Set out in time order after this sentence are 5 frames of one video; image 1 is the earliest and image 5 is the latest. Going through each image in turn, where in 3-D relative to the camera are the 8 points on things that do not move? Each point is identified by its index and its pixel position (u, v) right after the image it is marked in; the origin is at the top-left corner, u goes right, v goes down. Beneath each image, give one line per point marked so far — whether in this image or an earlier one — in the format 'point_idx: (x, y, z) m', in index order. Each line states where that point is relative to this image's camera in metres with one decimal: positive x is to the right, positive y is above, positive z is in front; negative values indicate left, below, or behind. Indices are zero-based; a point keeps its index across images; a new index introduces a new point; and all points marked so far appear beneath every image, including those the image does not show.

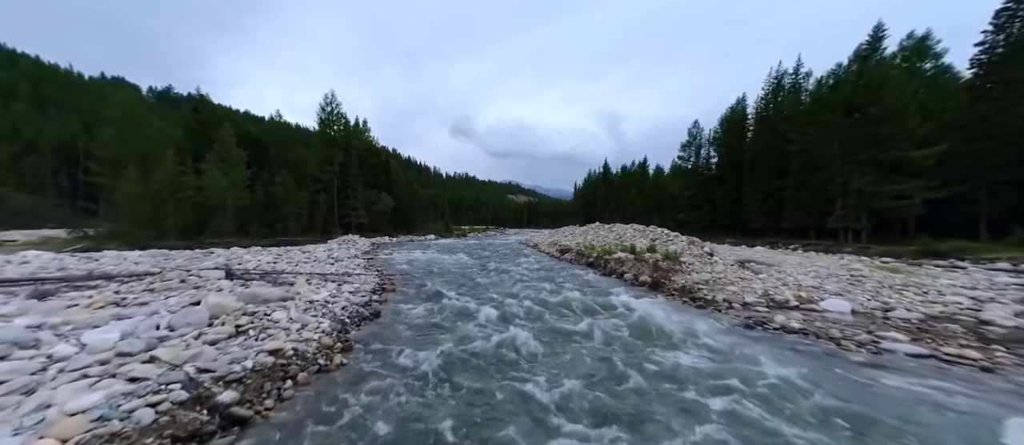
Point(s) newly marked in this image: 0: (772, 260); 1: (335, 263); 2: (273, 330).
0: (+10.0, -1.4, +12.7) m
1: (-9.3, -2.2, +17.6) m
2: (-4.0, -1.8, +5.6) m
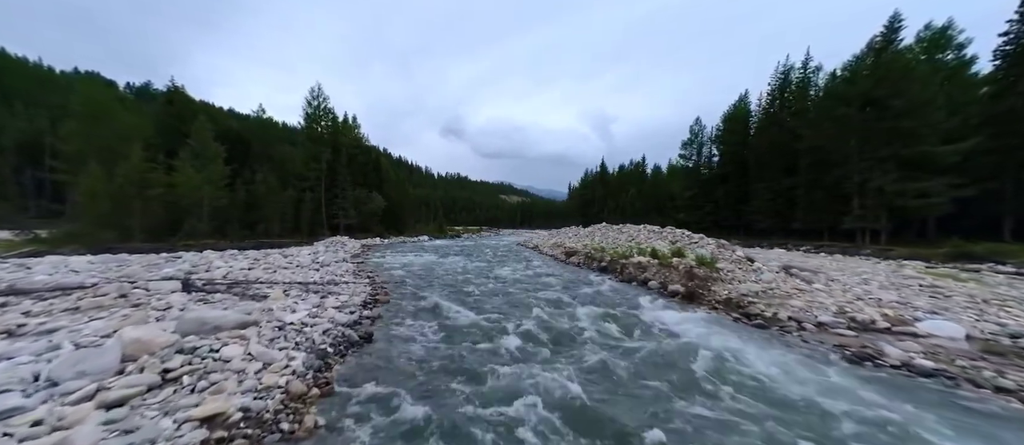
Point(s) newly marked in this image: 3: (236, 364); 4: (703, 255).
0: (+10.3, -1.4, +11.4) m
1: (-9.1, -2.3, +15.9) m
2: (-3.5, -1.8, +4.0) m
3: (-3.5, -1.8, +4.3) m
4: (+6.2, -1.1, +10.8) m
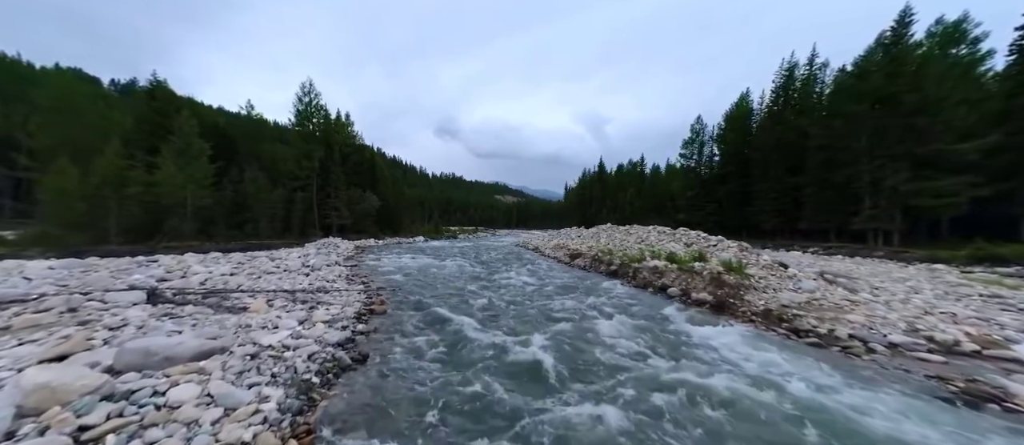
0: (+10.6, -1.5, +10.6) m
1: (-9.0, -2.3, +14.8) m
2: (-3.1, -1.9, +3.0) m
3: (-3.2, -1.8, +3.3) m
4: (+6.4, -1.1, +9.9) m
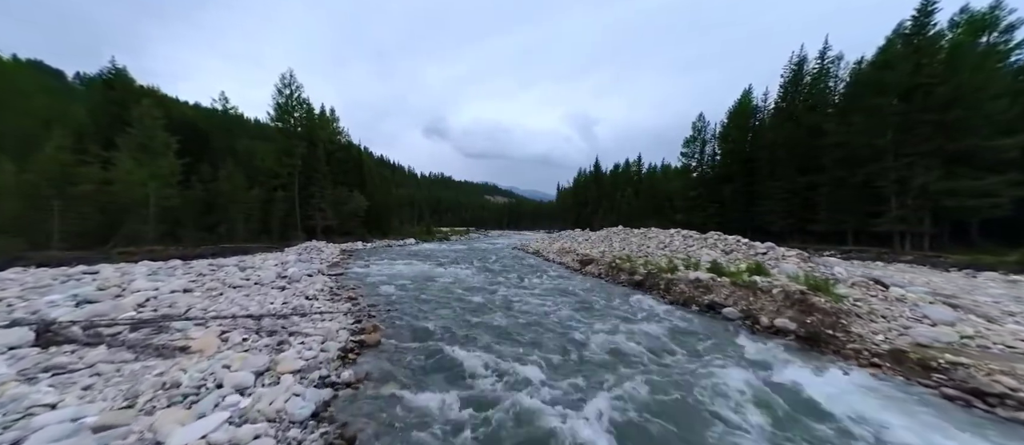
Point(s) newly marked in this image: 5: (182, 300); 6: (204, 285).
0: (+11.1, -1.6, +9.0) m
1: (-8.5, -2.5, +12.6) m
2: (-2.3, -2.0, +0.9) m
3: (-2.4, -2.0, +1.2) m
4: (+7.0, -1.3, +8.1) m
5: (-9.3, -2.2, +9.4) m
6: (-10.8, -2.2, +11.7) m
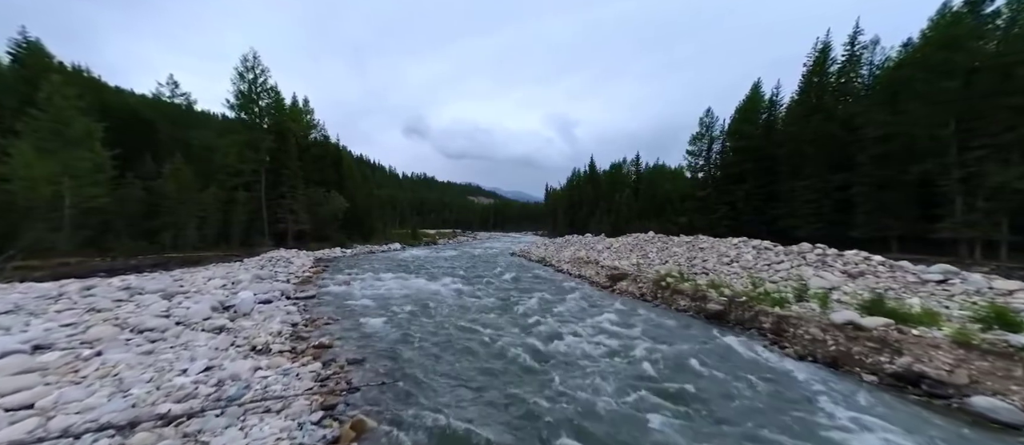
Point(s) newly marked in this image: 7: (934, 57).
0: (+12.4, -1.9, +5.8) m
1: (-7.4, -2.8, +8.4) m
2: (-0.7, -2.3, -2.9) m
3: (-0.7, -2.3, -2.6) m
4: (+8.3, -1.6, +4.8) m
5: (-8.0, -2.5, +5.2) m
6: (-9.6, -2.5, +7.5) m
7: (+24.0, +9.2, +19.0) m
